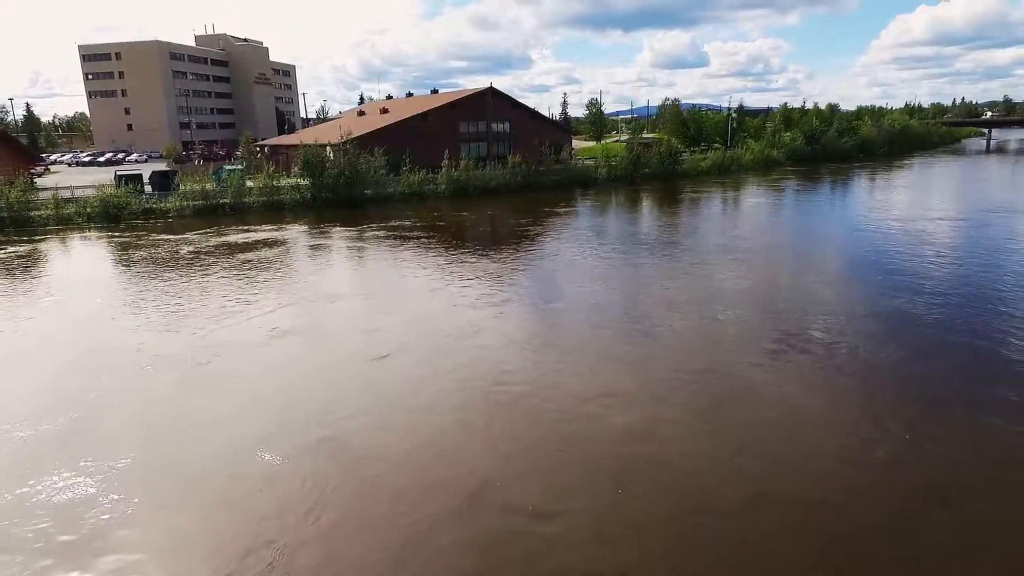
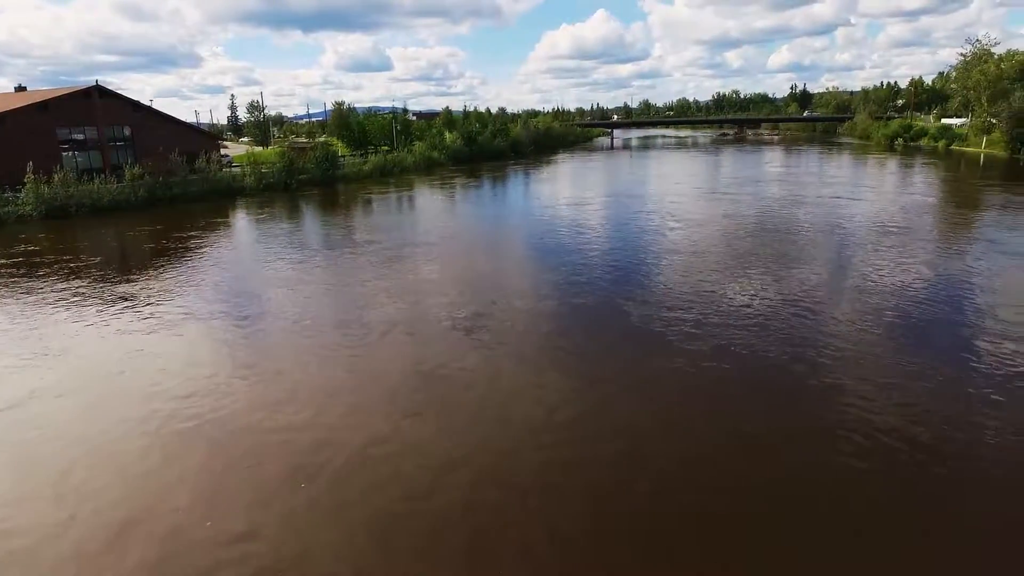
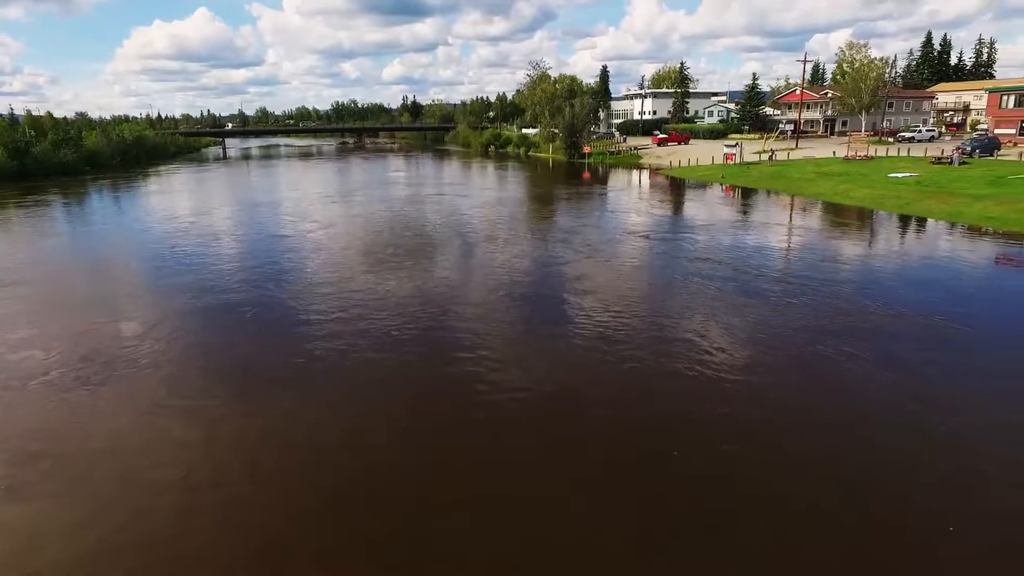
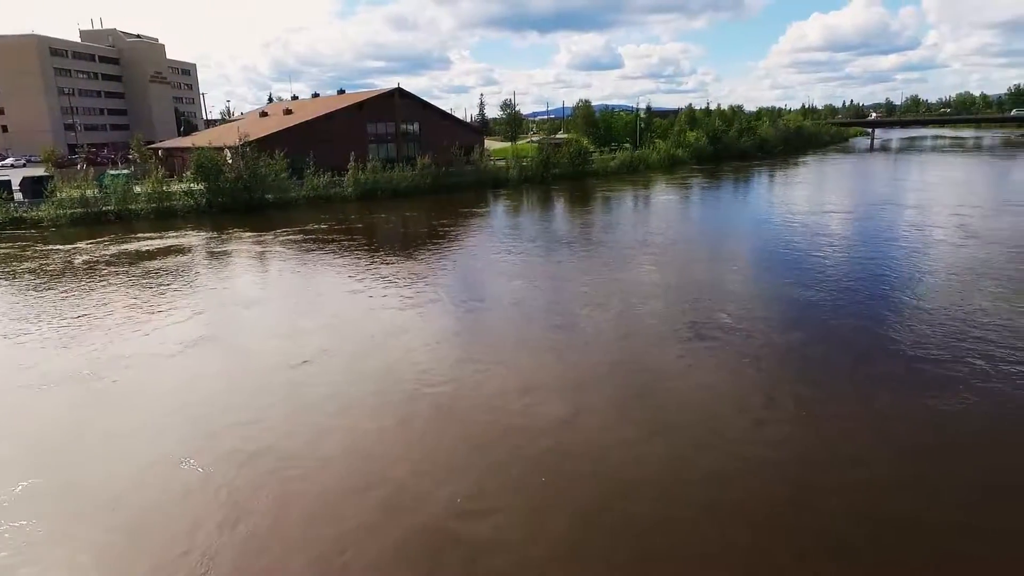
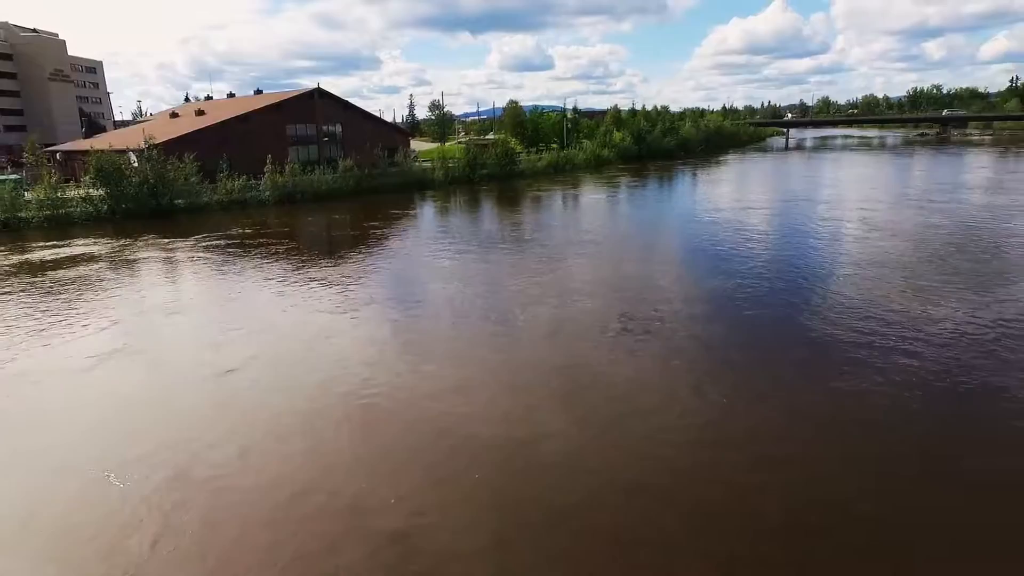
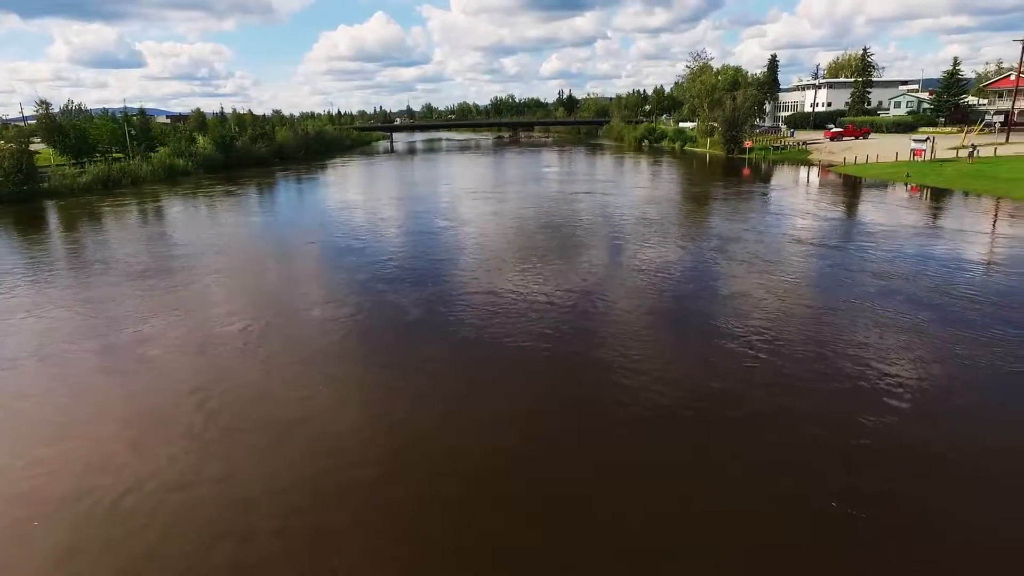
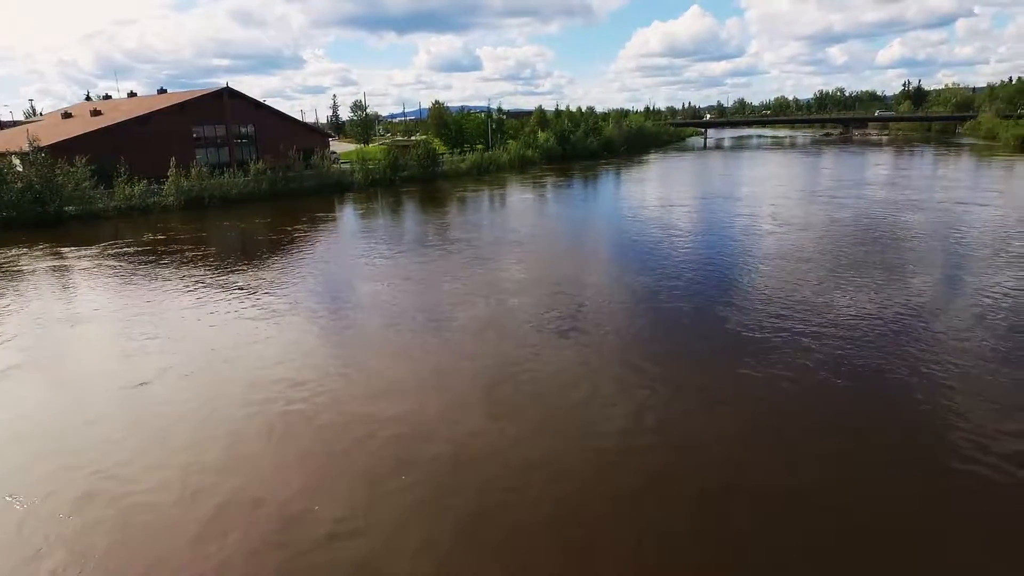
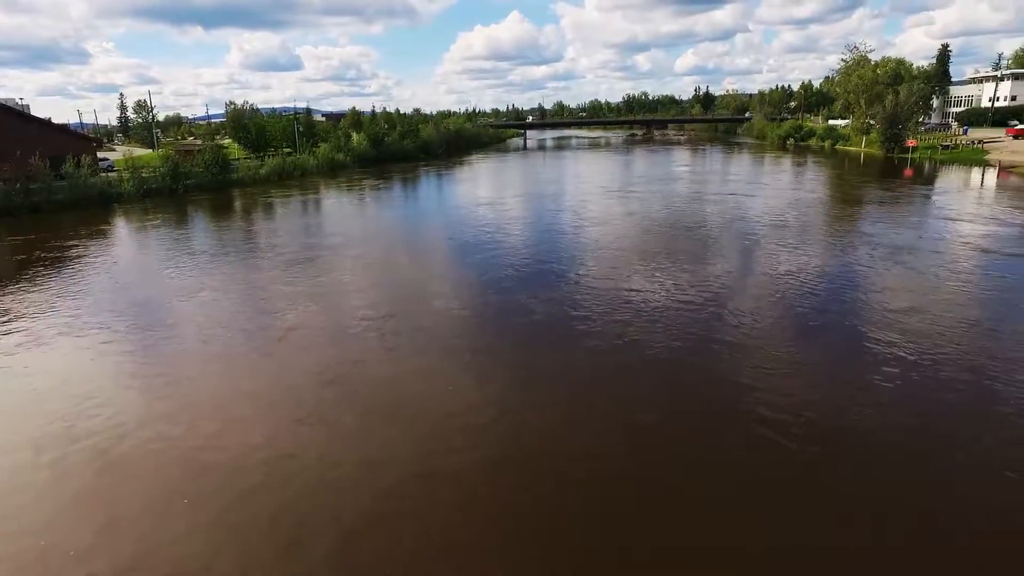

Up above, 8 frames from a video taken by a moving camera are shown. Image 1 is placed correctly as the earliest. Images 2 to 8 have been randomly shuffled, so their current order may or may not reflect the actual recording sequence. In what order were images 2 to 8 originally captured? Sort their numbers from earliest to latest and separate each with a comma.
4, 5, 7, 2, 8, 6, 3
